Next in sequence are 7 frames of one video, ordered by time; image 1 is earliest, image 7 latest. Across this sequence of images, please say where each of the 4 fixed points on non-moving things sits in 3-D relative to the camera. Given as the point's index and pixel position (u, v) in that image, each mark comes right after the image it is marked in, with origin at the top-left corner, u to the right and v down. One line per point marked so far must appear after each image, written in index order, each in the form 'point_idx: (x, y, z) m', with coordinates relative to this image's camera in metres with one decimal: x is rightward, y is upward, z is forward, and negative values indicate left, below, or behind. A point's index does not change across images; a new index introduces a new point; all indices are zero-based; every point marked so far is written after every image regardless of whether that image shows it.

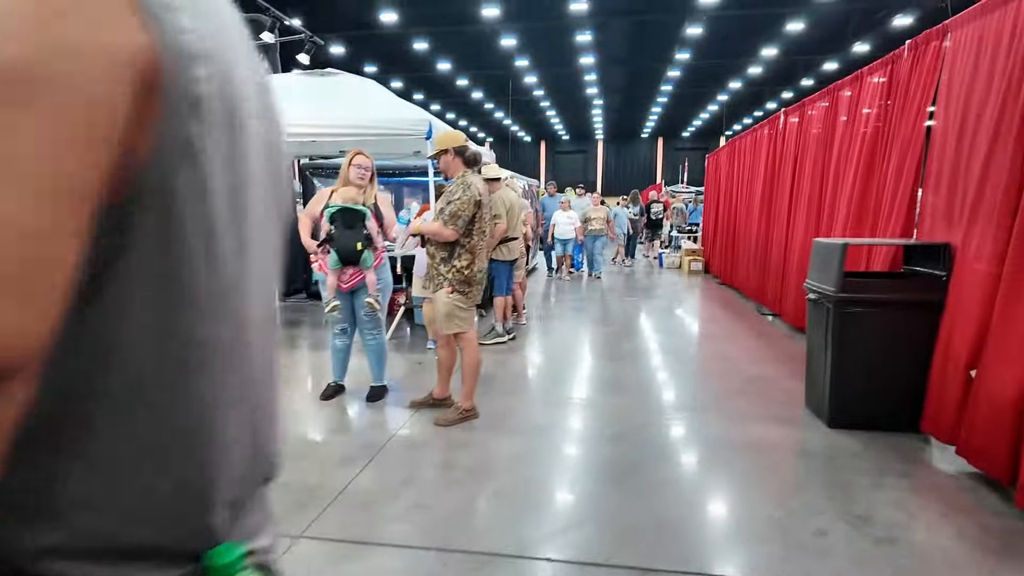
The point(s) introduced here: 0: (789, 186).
0: (+2.5, +0.9, +5.4) m
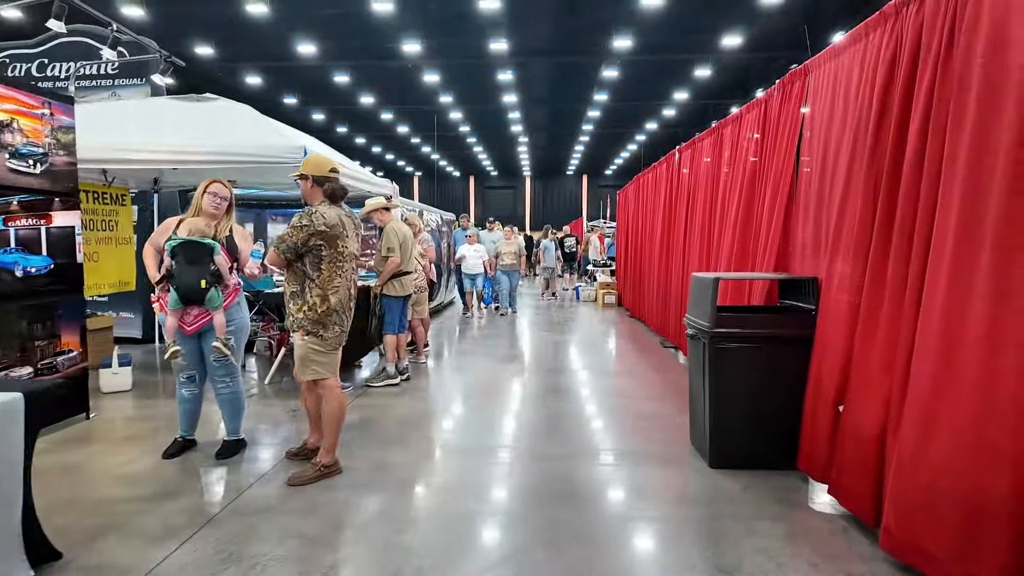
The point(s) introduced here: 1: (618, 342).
0: (+1.6, +0.6, +5.4) m
1: (+1.2, -0.6, +6.6) m
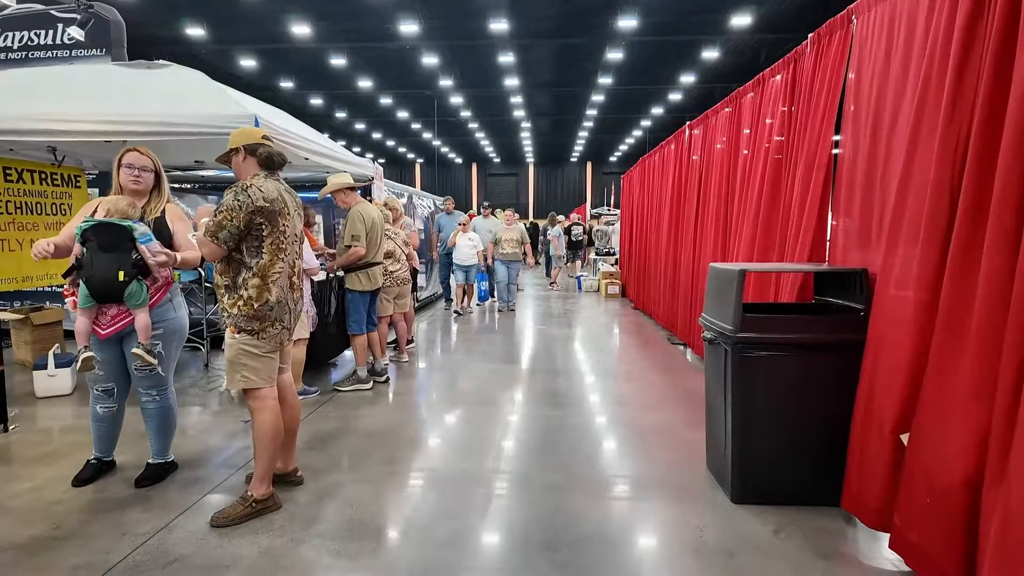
0: (+1.5, +0.7, +4.9) m
1: (+1.2, -0.5, +6.1) m
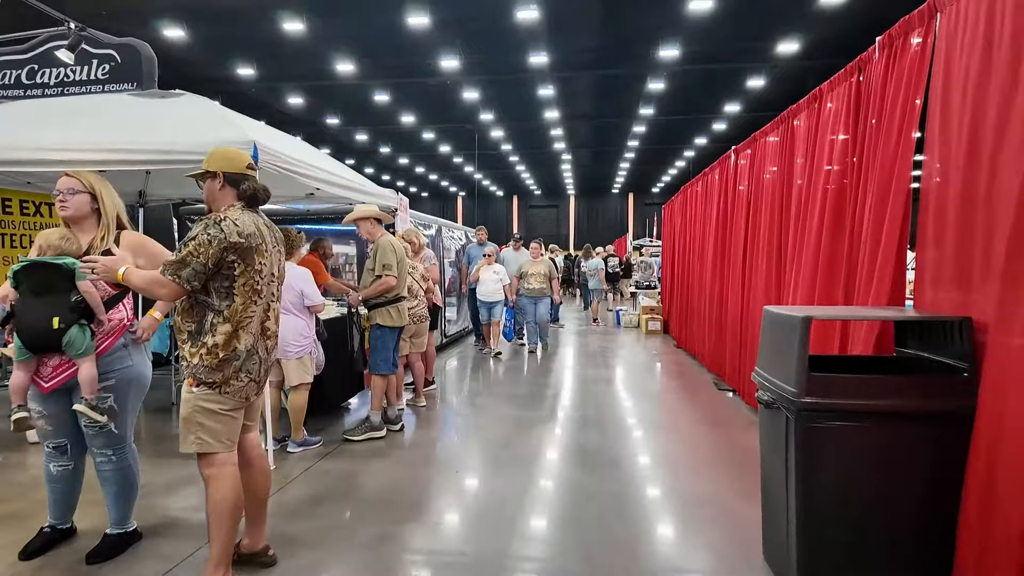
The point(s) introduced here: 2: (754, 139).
0: (+1.7, +0.4, +4.5) m
1: (+1.5, -0.9, +5.6) m
2: (+1.8, +1.1, +4.3) m
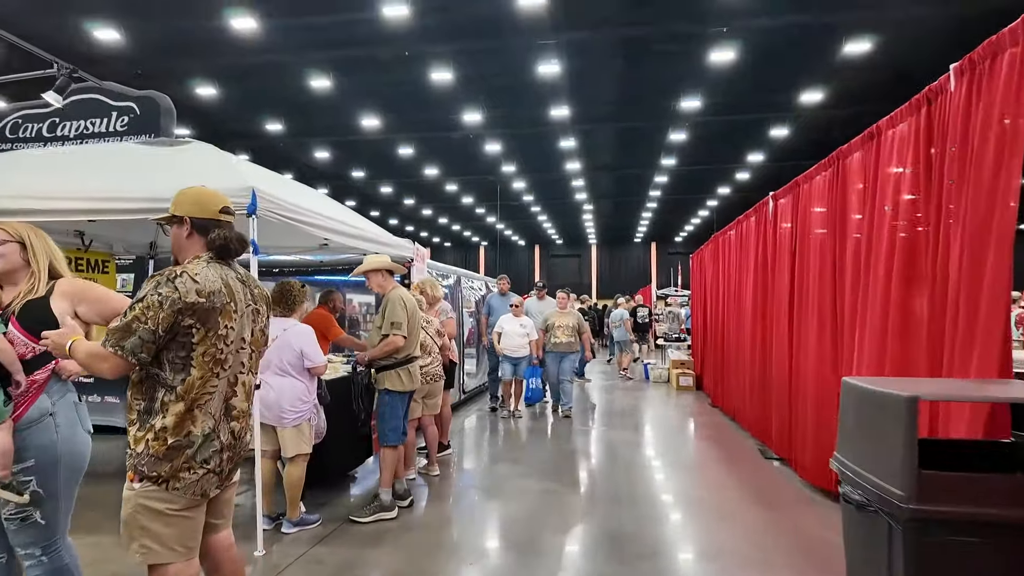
0: (+1.9, 0.0, +4.1) m
1: (+1.7, -1.3, +5.1) m
2: (+1.9, +0.7, +4.0) m
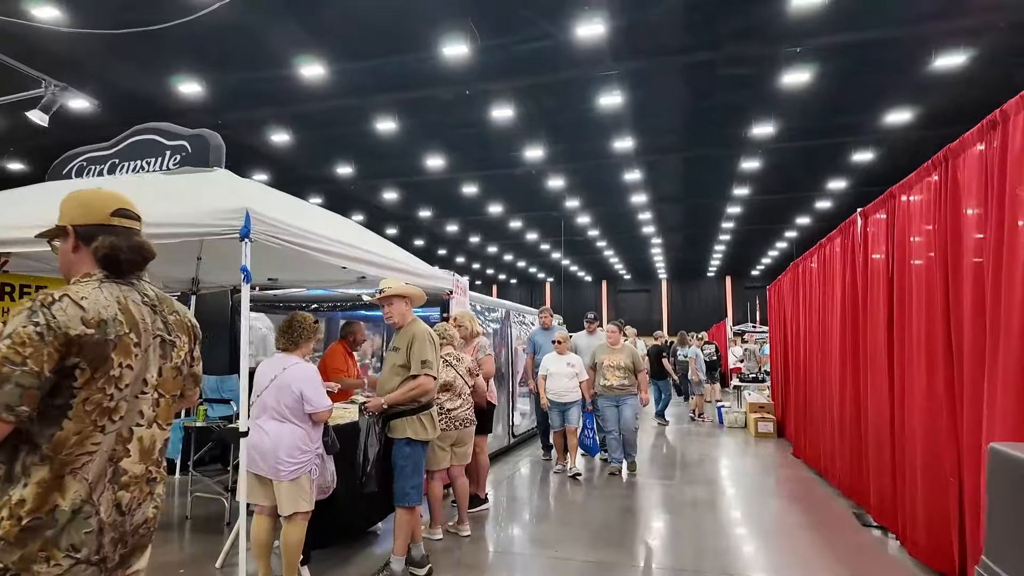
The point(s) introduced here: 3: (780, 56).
0: (+2.2, -0.2, +3.4) m
1: (+2.0, -1.6, +4.4) m
2: (+2.1, +0.5, +3.3) m
3: (+3.8, +3.3, +8.3) m
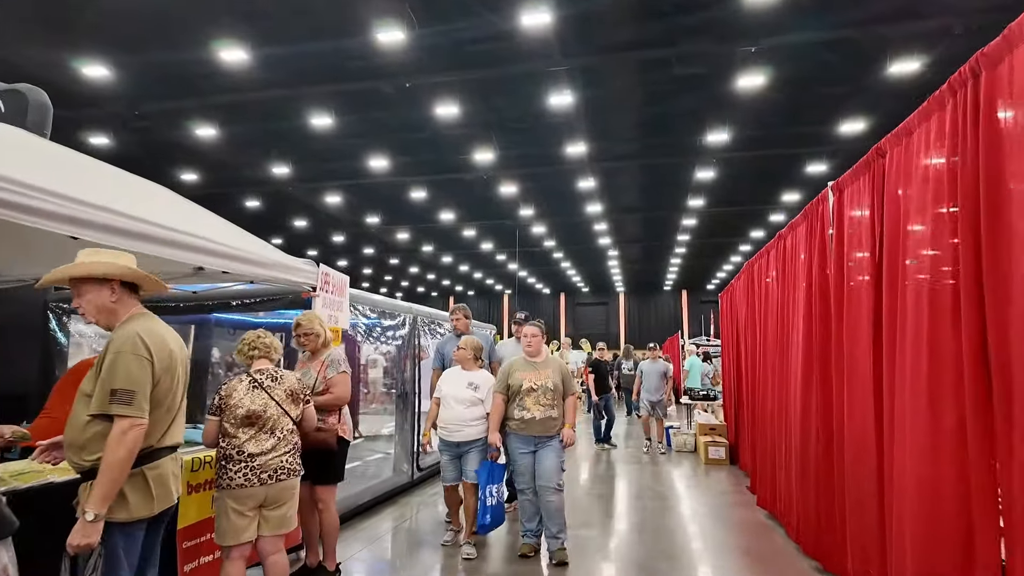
0: (+1.5, -0.2, +2.5) m
1: (+1.3, -1.6, +3.5) m
2: (+1.5, +0.5, +2.5) m
3: (+2.8, +3.2, +7.6) m
